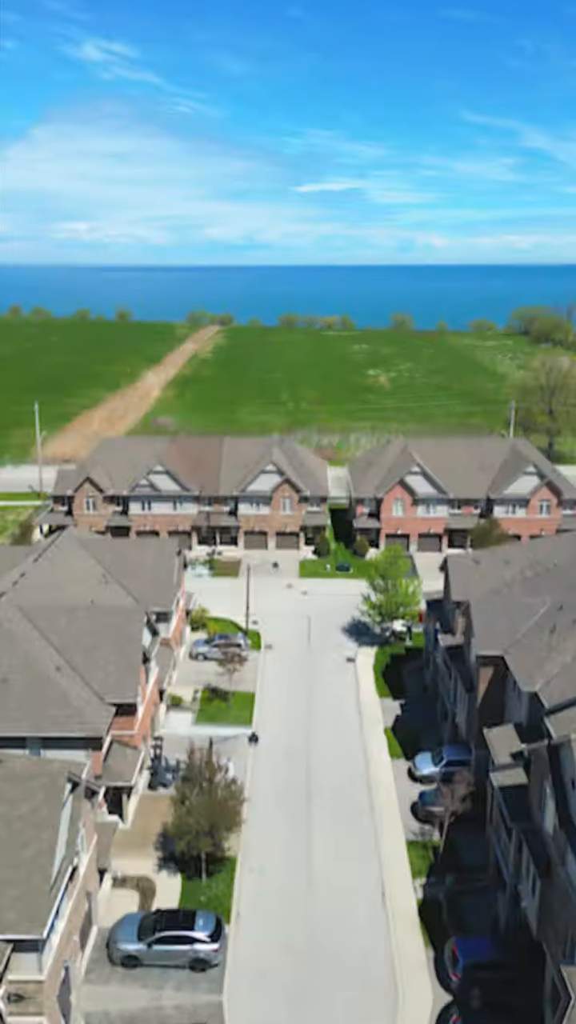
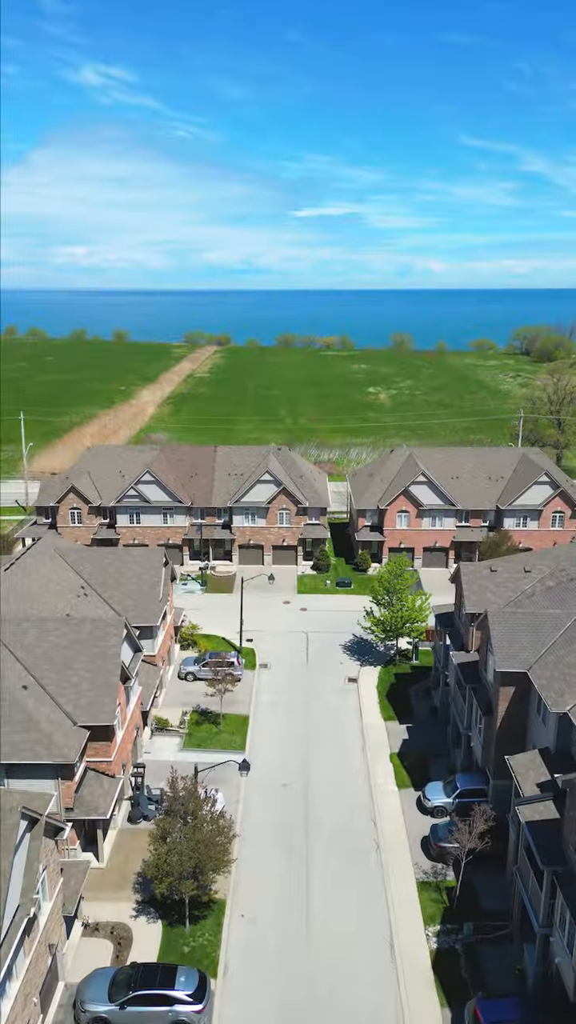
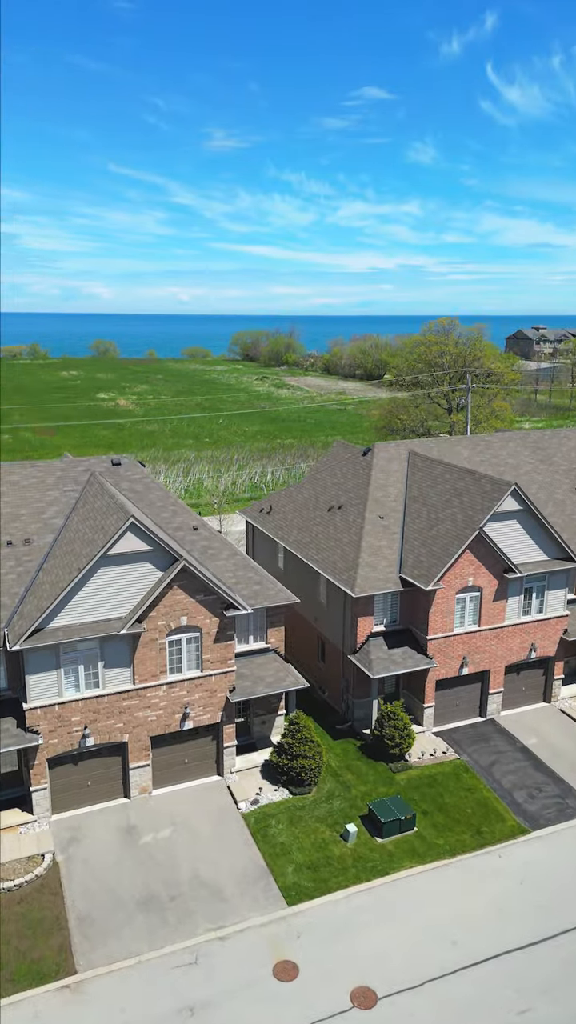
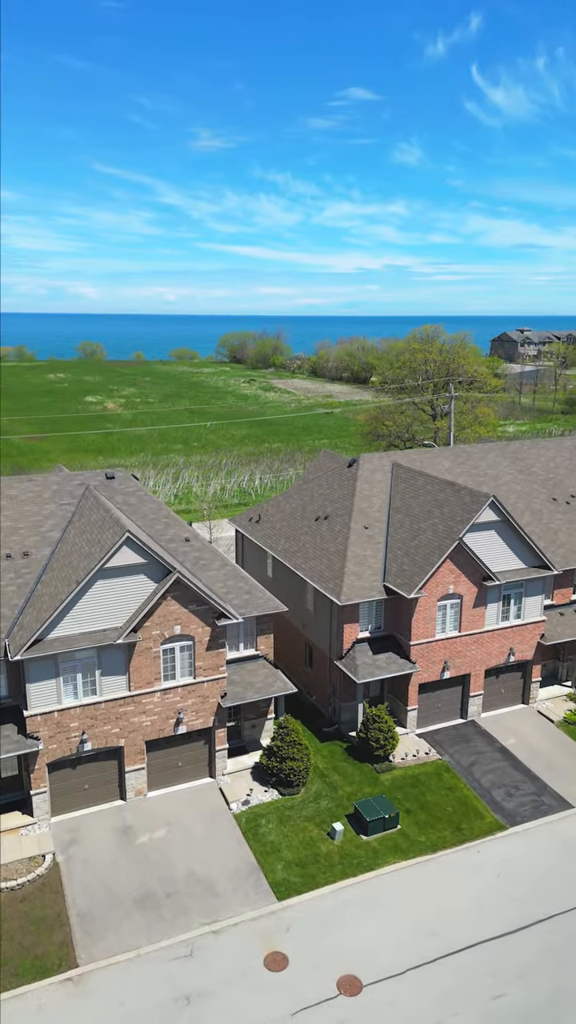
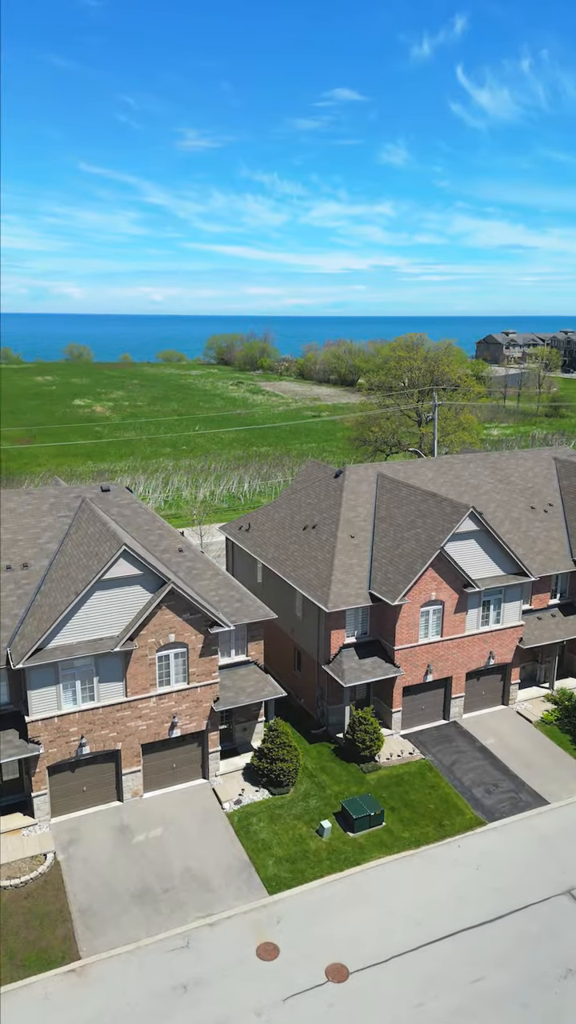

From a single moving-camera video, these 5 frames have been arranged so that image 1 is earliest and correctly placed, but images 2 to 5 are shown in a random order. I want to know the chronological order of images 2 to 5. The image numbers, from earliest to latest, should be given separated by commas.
2, 5, 4, 3
